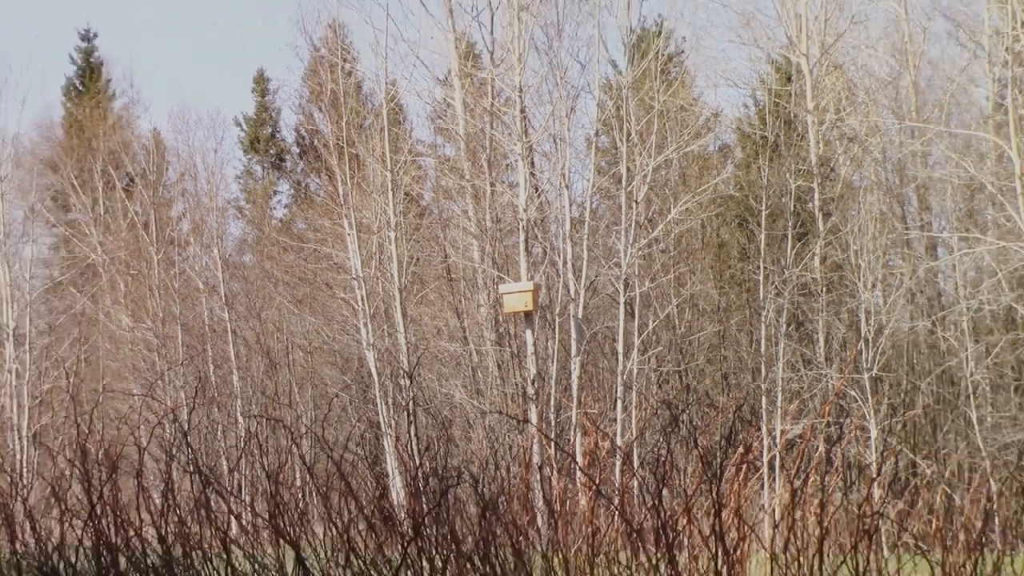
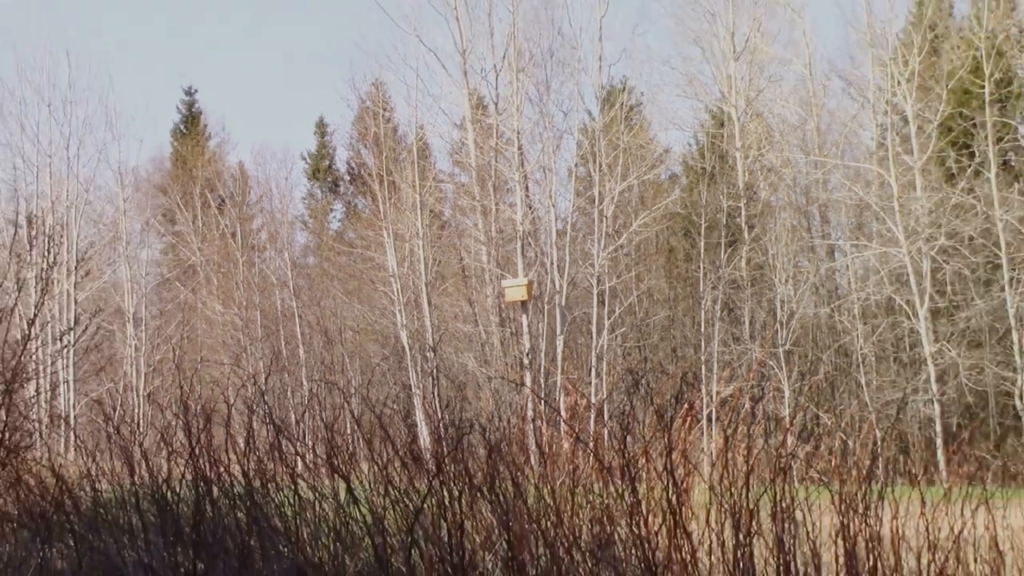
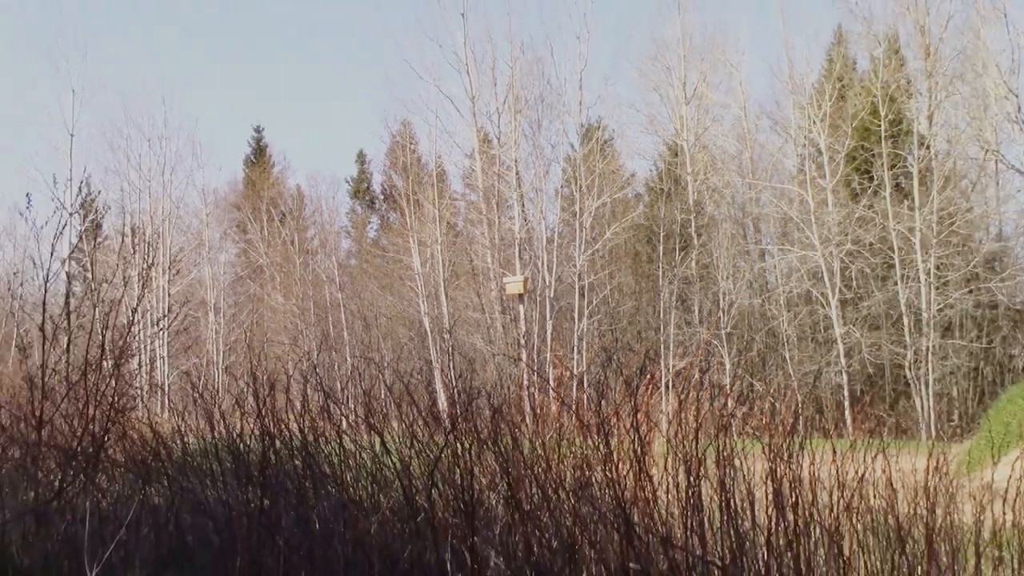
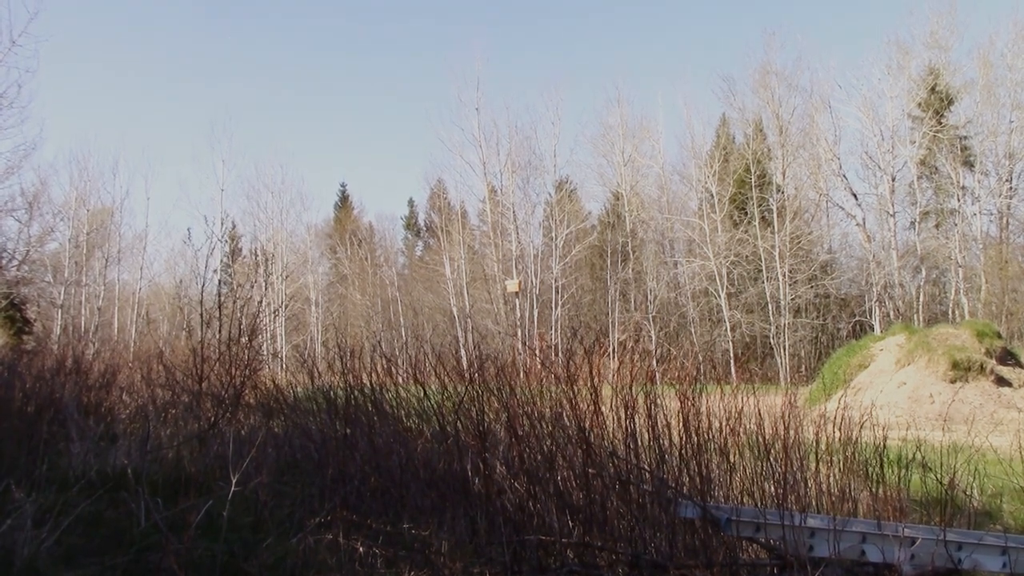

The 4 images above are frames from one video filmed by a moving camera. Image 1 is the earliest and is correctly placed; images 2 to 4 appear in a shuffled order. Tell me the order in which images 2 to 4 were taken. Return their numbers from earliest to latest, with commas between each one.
2, 3, 4
